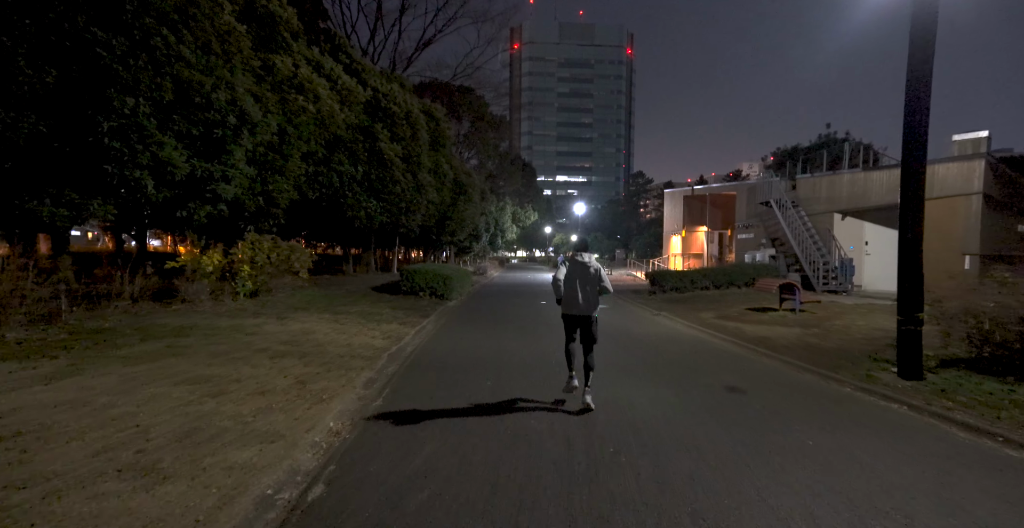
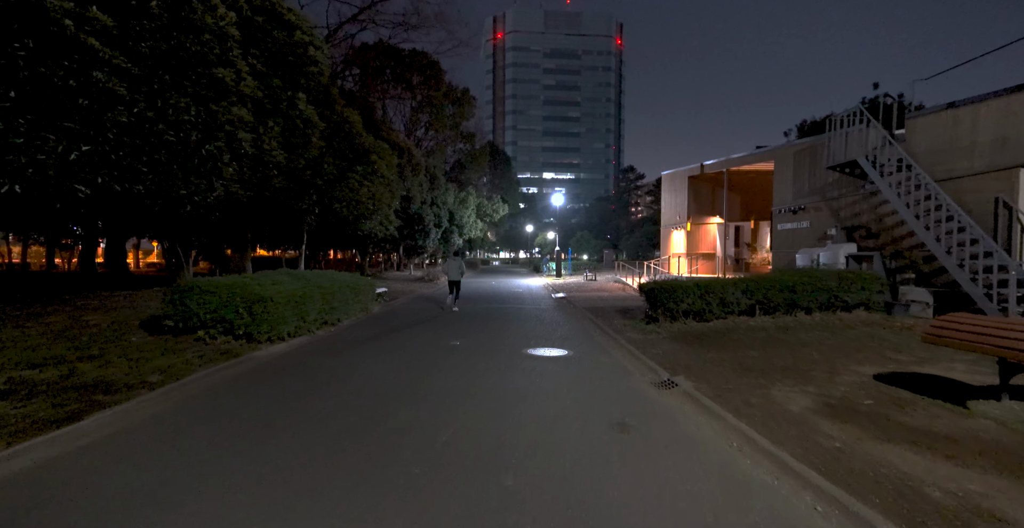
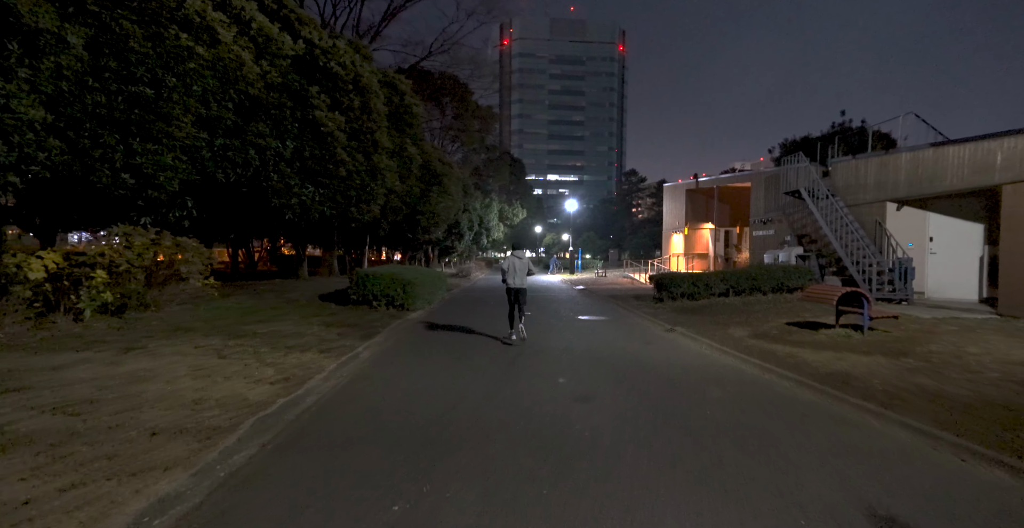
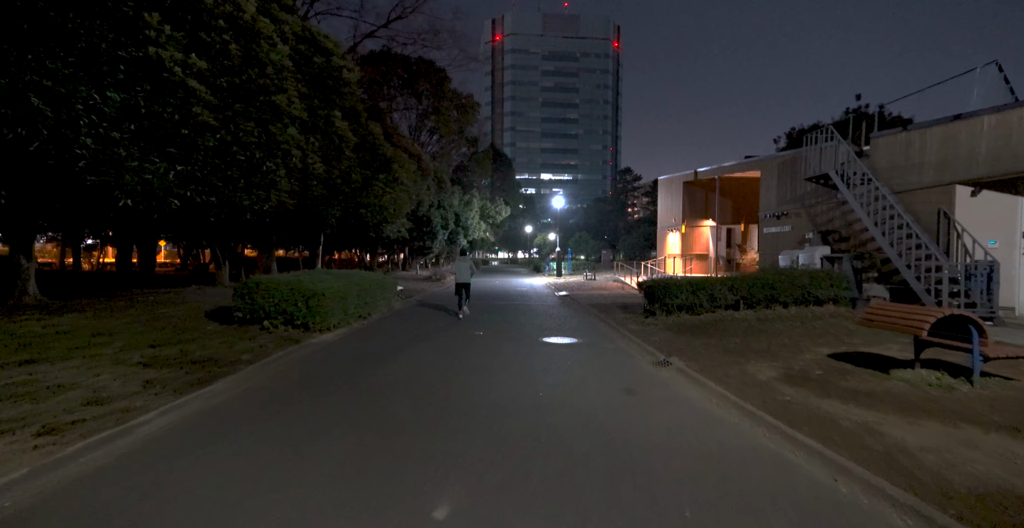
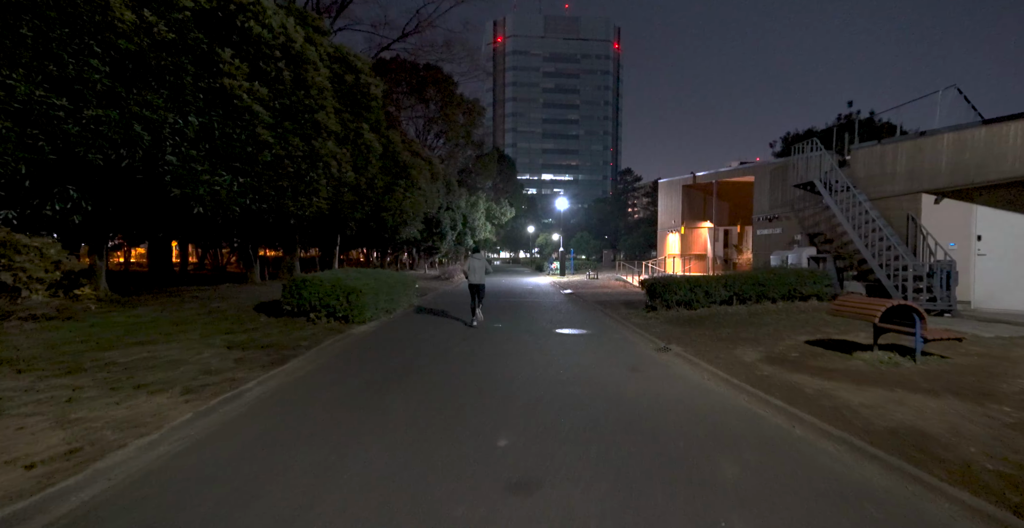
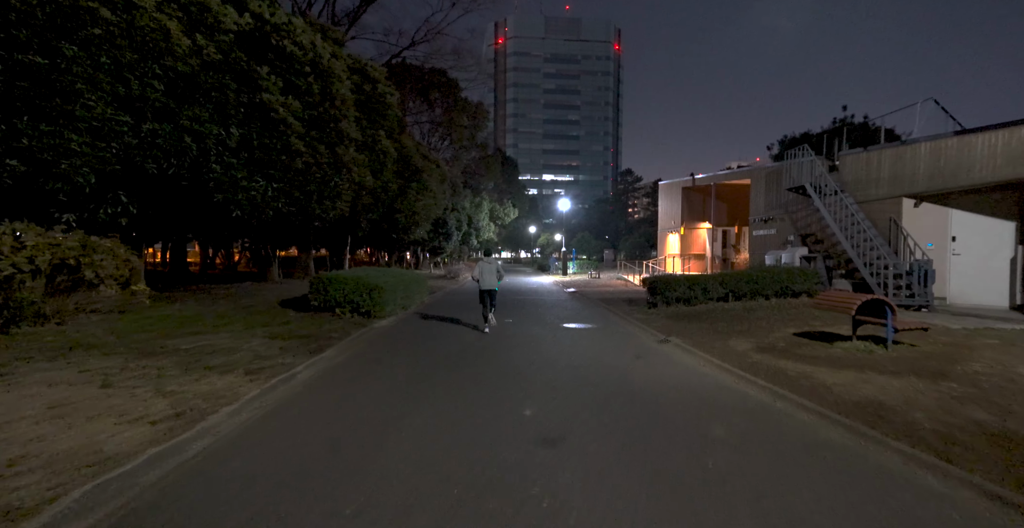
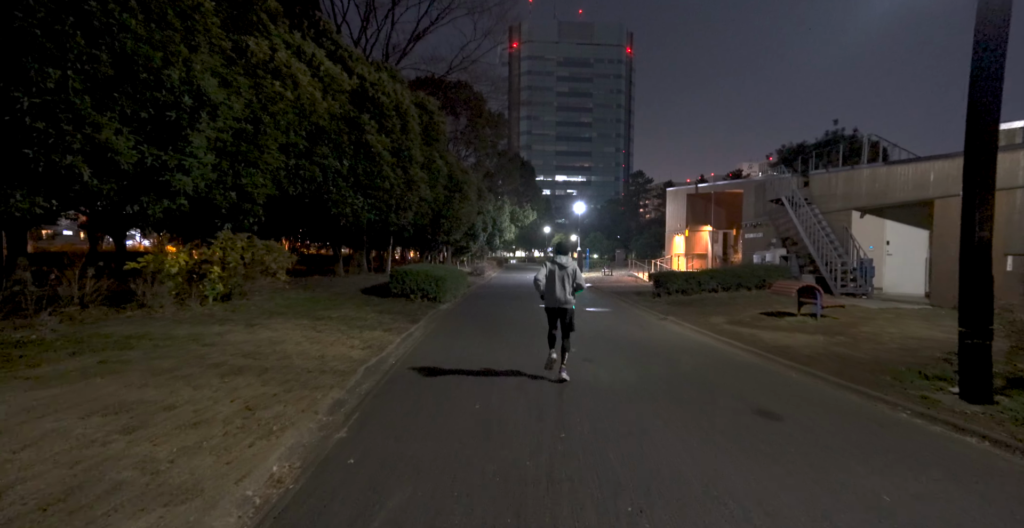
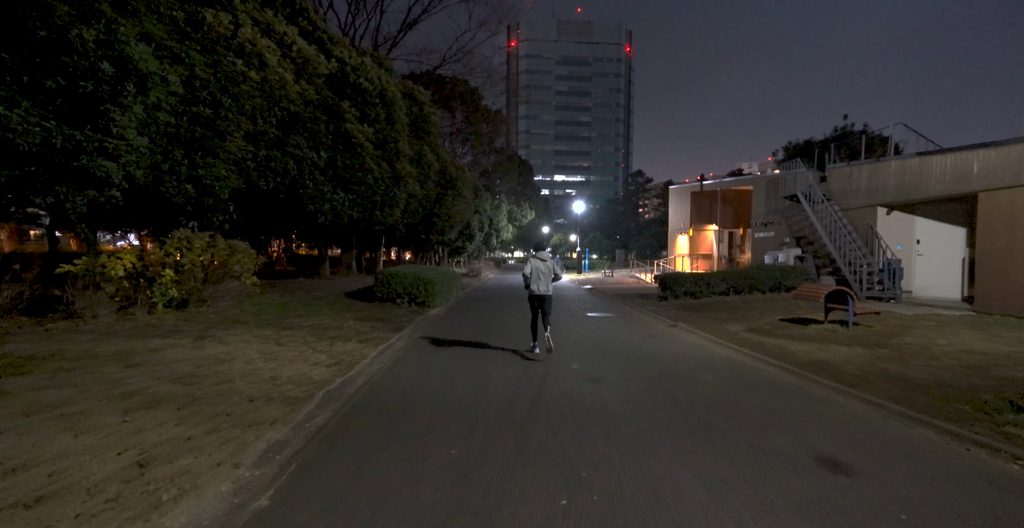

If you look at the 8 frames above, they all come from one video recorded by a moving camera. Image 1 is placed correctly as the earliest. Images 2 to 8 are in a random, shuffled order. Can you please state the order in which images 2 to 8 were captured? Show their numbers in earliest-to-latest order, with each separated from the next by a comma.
7, 8, 3, 6, 5, 4, 2
